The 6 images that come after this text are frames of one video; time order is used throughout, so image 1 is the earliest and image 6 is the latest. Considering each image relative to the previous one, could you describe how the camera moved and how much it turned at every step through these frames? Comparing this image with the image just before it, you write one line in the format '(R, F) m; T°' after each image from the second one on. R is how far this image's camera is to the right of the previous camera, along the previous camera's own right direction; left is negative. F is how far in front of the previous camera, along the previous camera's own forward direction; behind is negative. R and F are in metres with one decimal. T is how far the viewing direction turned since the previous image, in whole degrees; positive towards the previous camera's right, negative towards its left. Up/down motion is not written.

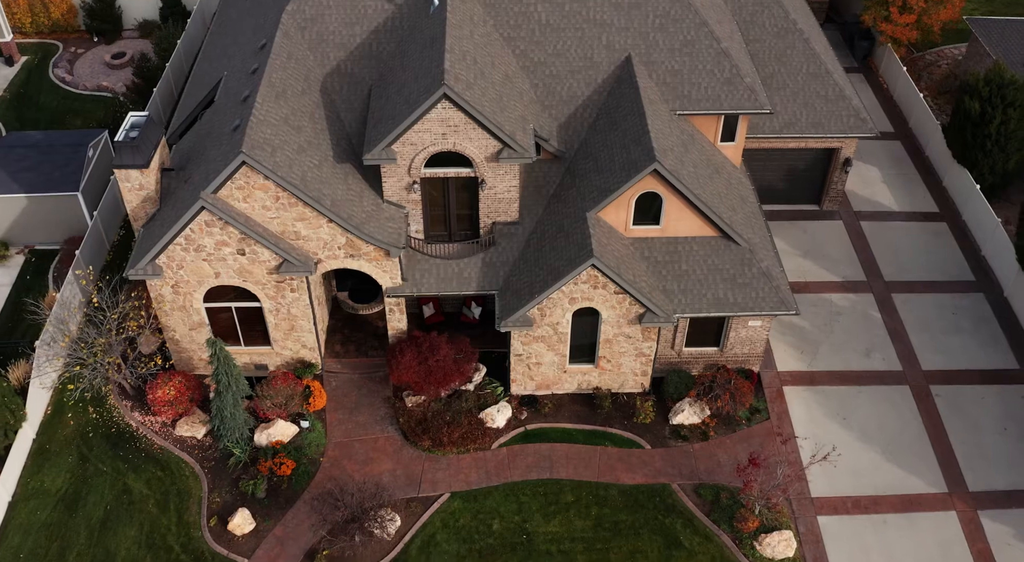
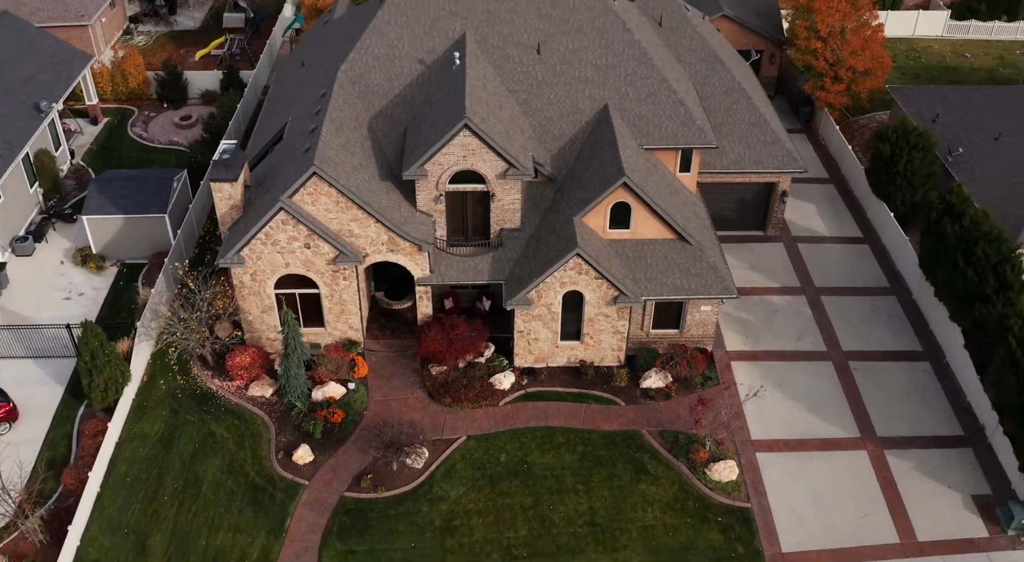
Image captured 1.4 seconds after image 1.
(-0.1, -2.7) m; 0°
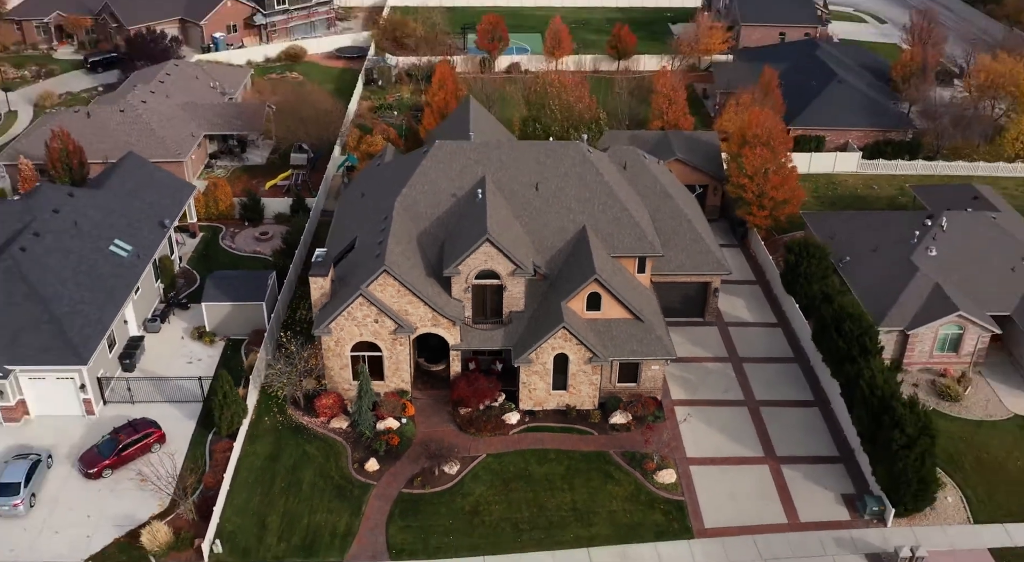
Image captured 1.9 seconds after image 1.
(-0.2, -5.3) m; 0°
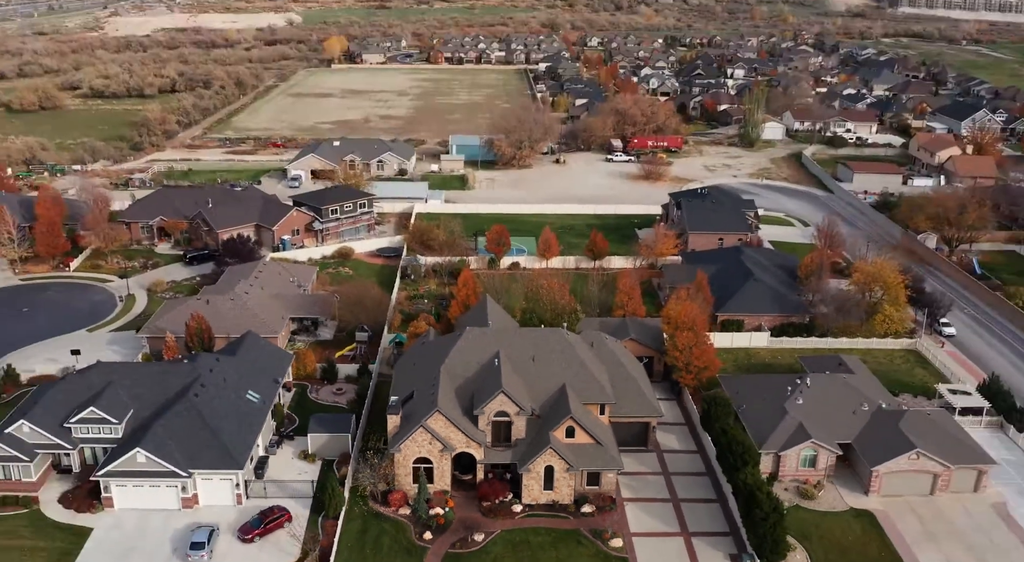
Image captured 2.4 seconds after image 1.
(-0.5, -10.4) m; +1°
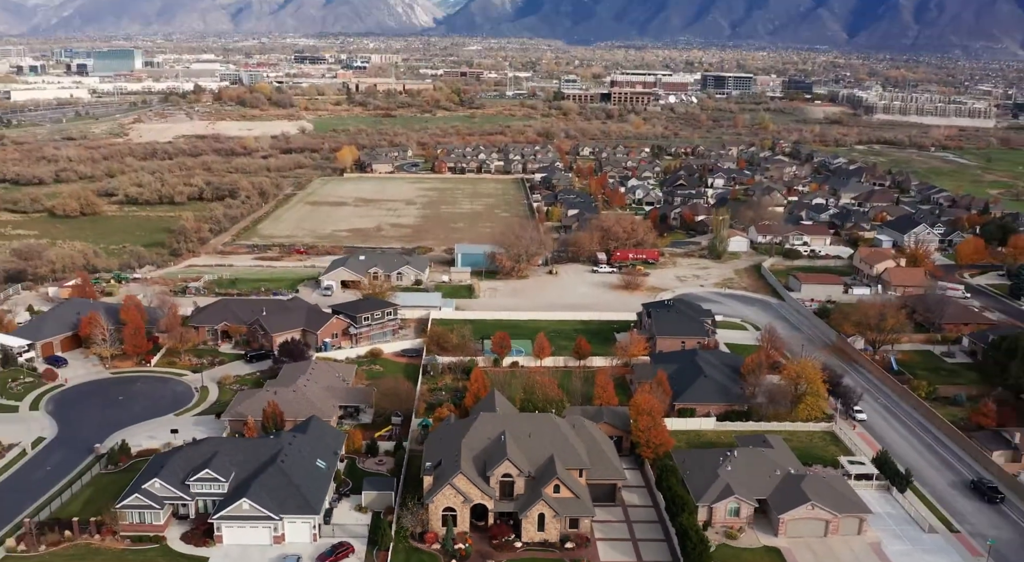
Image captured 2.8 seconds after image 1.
(-0.3, -11.3) m; 0°
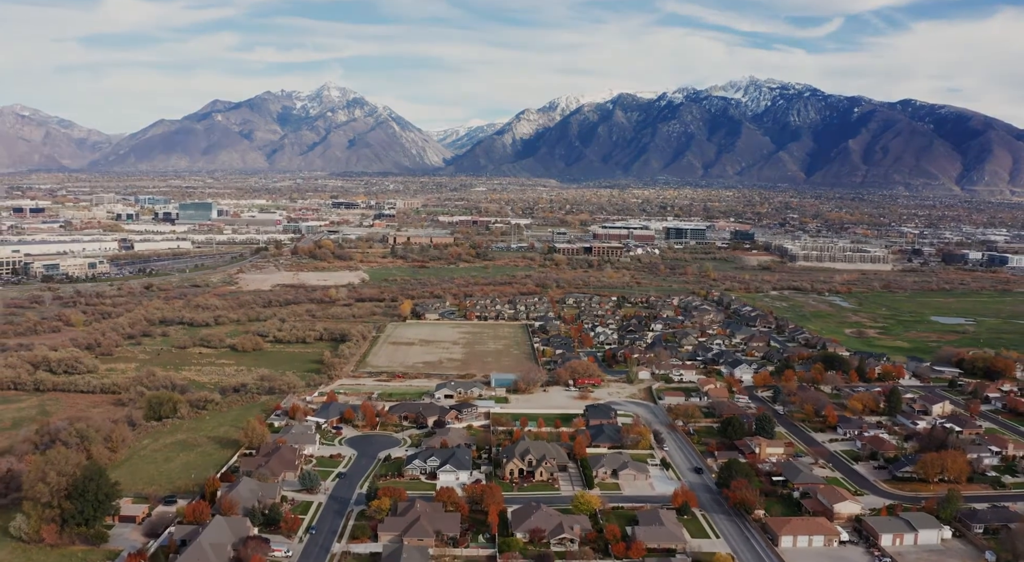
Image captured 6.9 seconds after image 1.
(-3.6, -85.4) m; 0°
